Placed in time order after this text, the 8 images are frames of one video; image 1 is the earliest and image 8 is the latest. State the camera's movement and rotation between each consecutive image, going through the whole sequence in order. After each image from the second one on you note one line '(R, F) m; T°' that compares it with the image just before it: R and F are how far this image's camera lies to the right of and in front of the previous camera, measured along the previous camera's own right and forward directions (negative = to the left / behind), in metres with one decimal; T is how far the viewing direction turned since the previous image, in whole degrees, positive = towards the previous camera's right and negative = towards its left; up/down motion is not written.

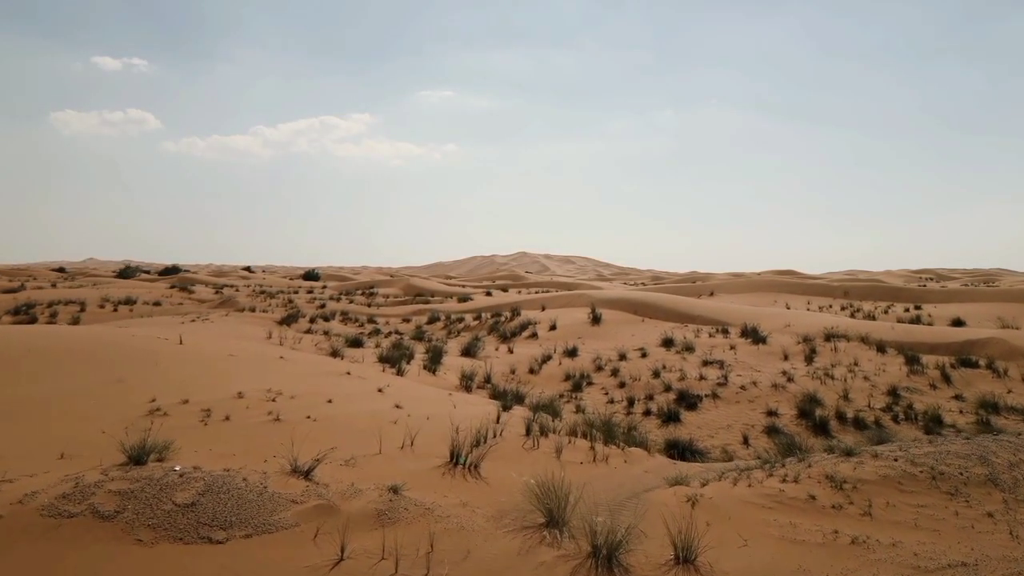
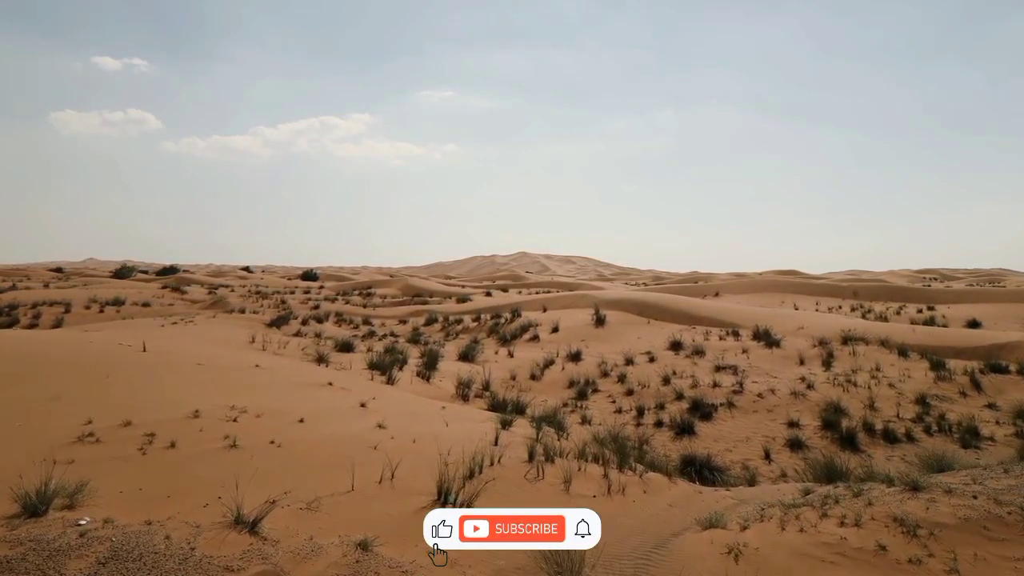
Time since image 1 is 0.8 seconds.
(0.0, +0.7) m; 0°
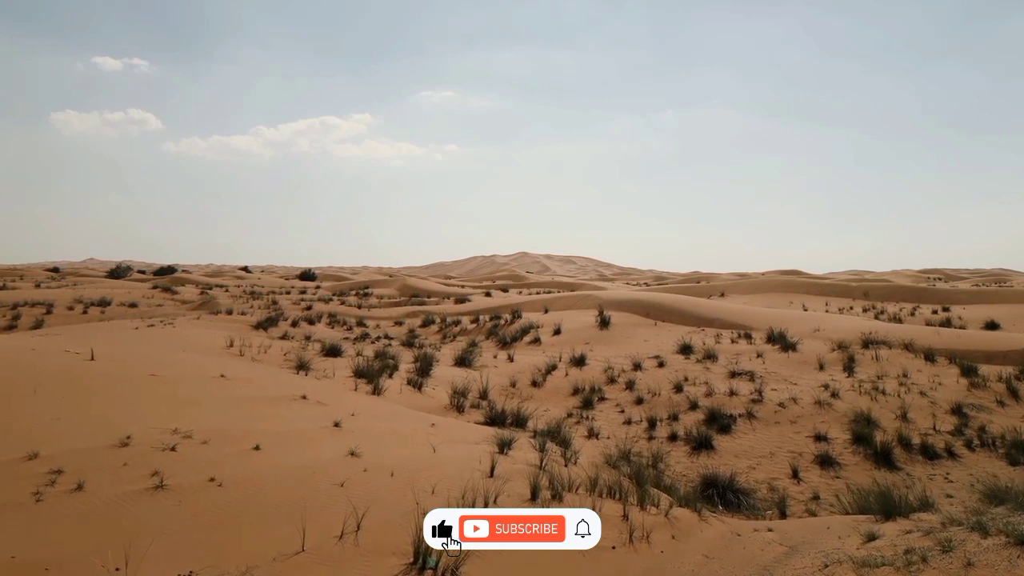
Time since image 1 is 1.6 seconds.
(0.0, +0.8) m; 0°
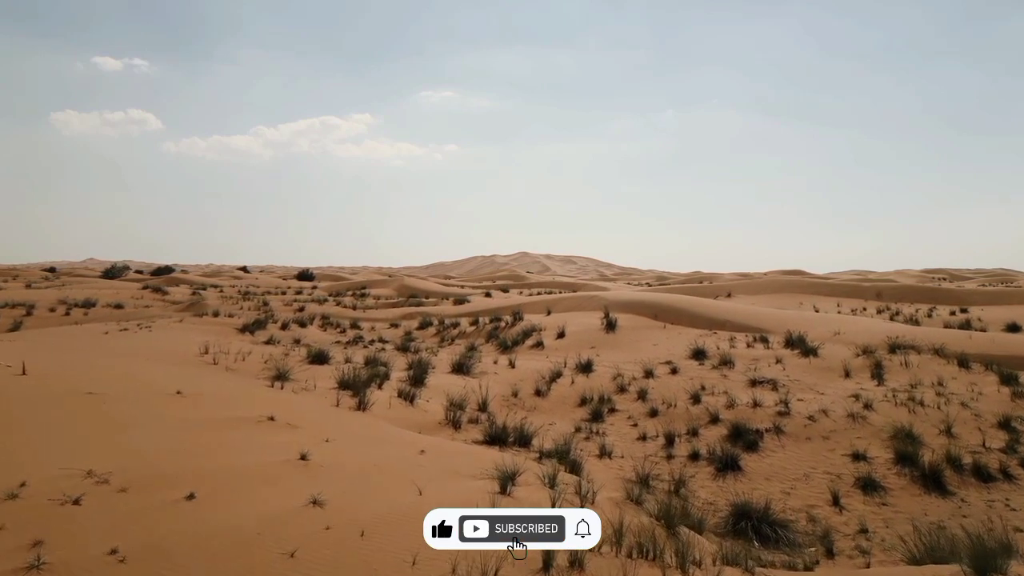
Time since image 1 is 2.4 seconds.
(0.0, +0.8) m; 0°
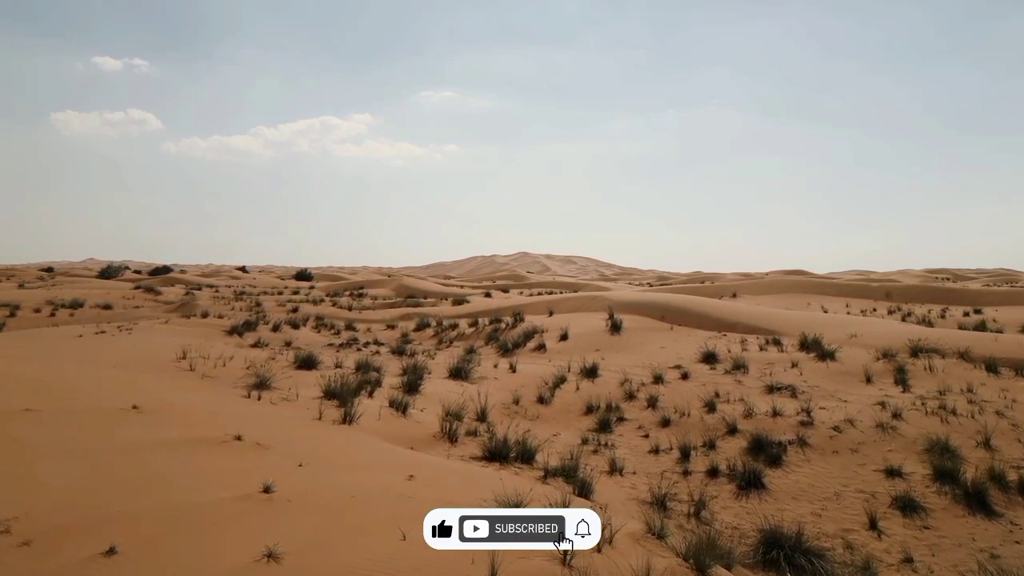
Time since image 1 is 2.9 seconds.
(0.0, +0.6) m; 0°
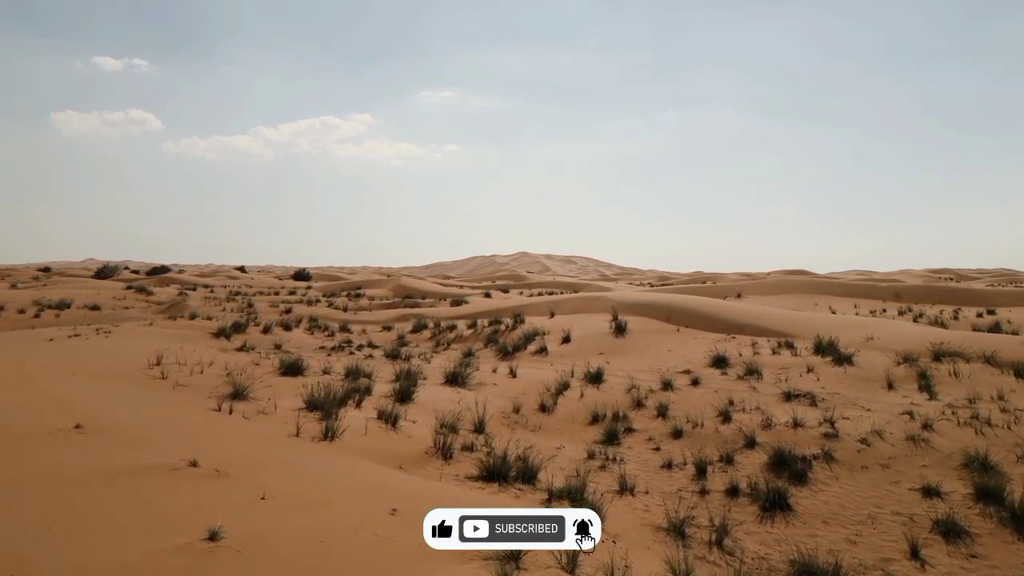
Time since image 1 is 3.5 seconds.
(0.0, +0.6) m; 0°
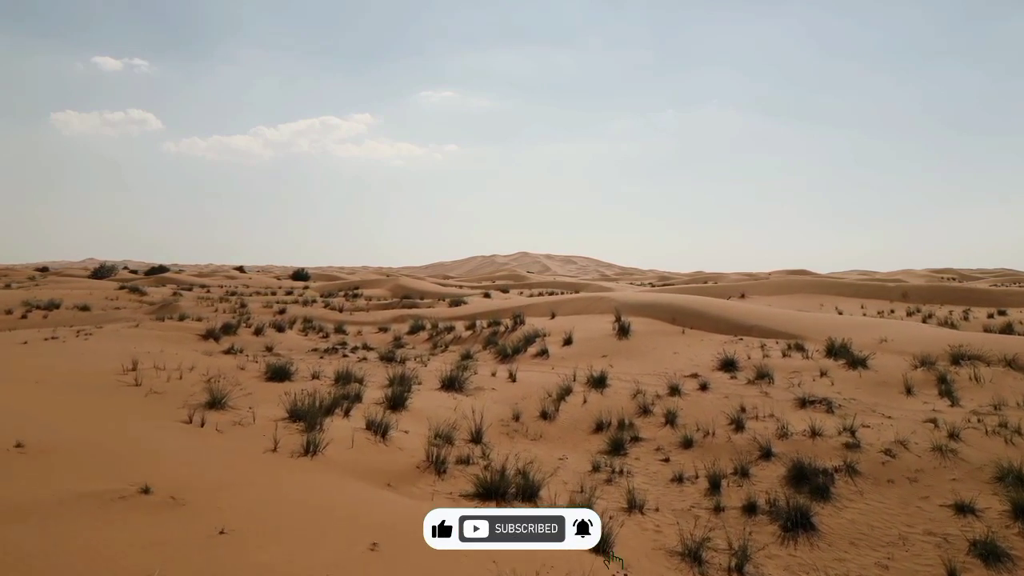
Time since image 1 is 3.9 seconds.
(0.0, +0.5) m; 0°
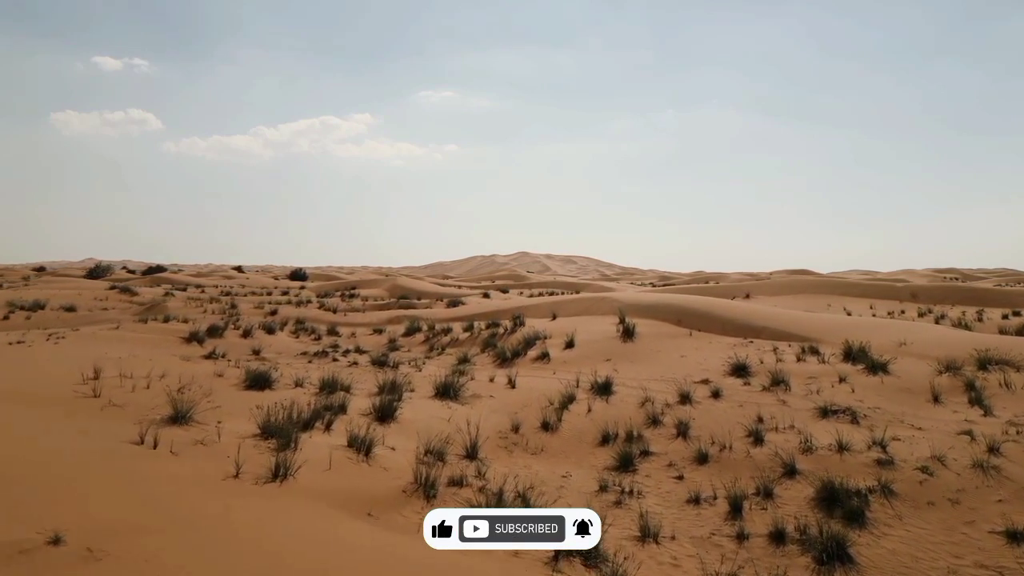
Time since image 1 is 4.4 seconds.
(0.0, +0.6) m; 0°
